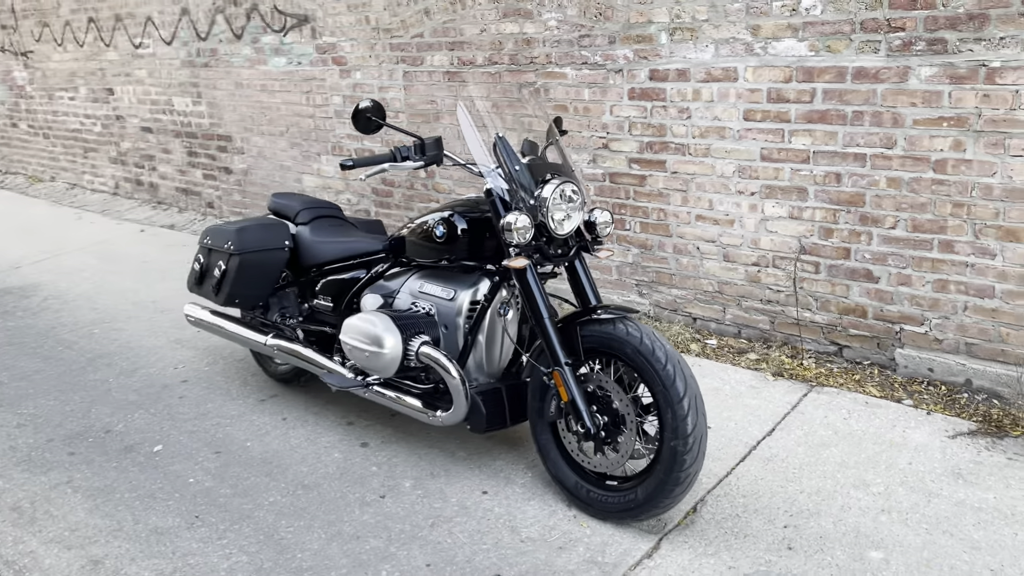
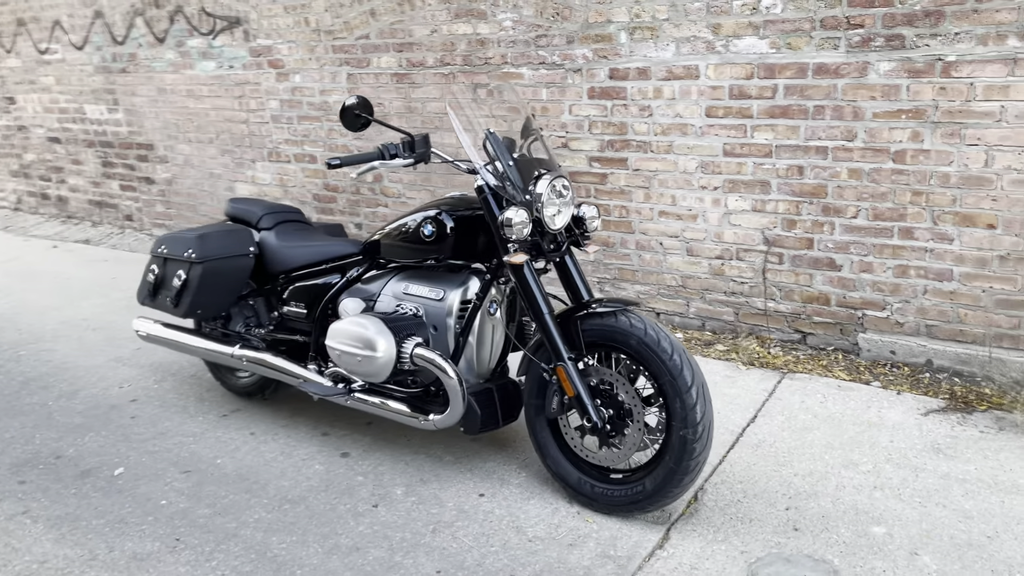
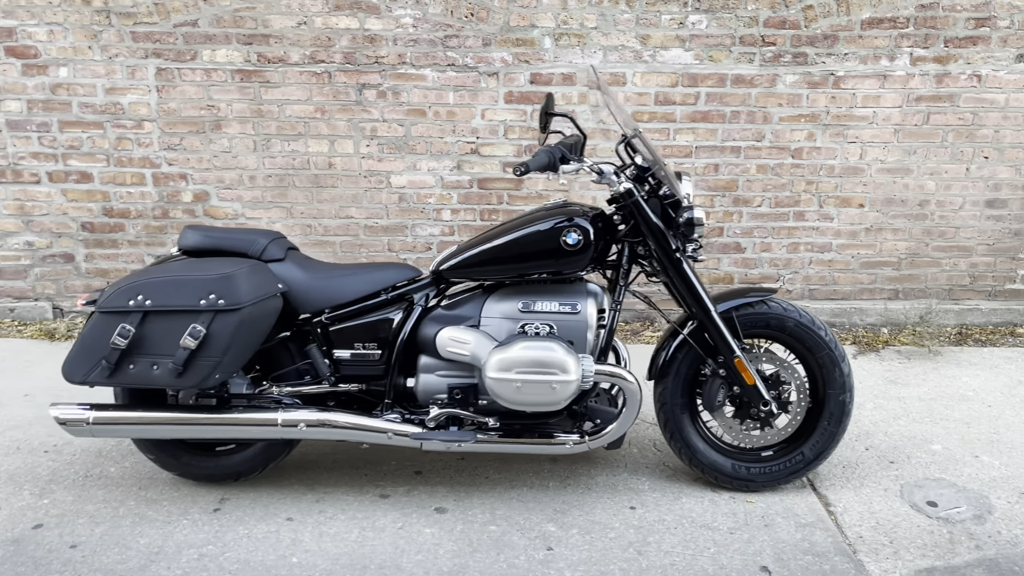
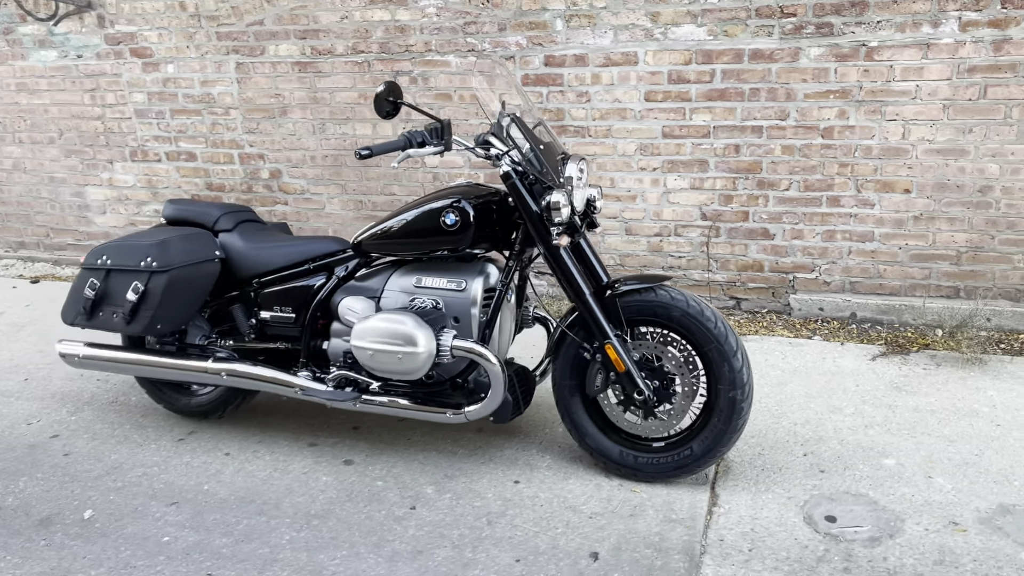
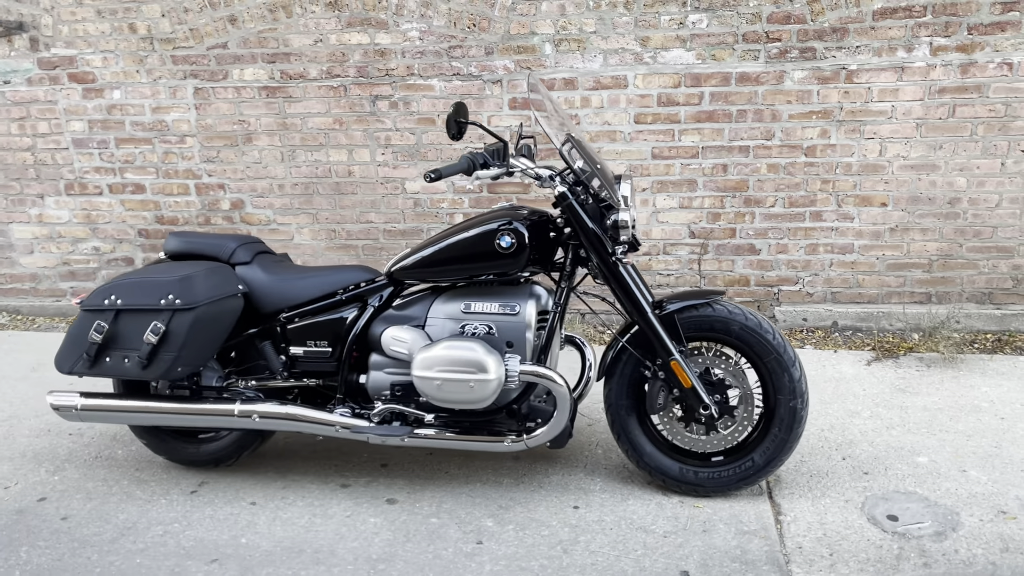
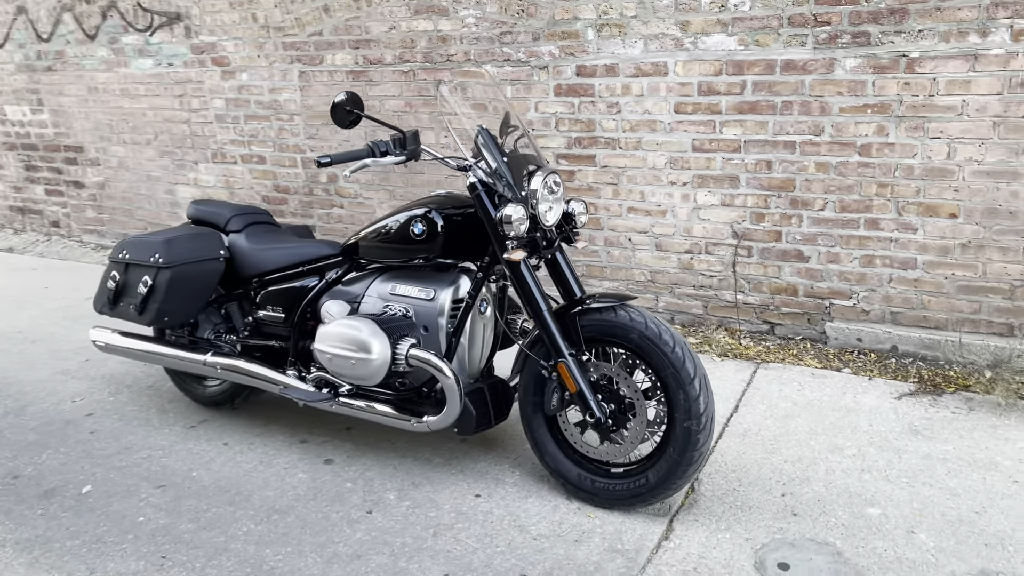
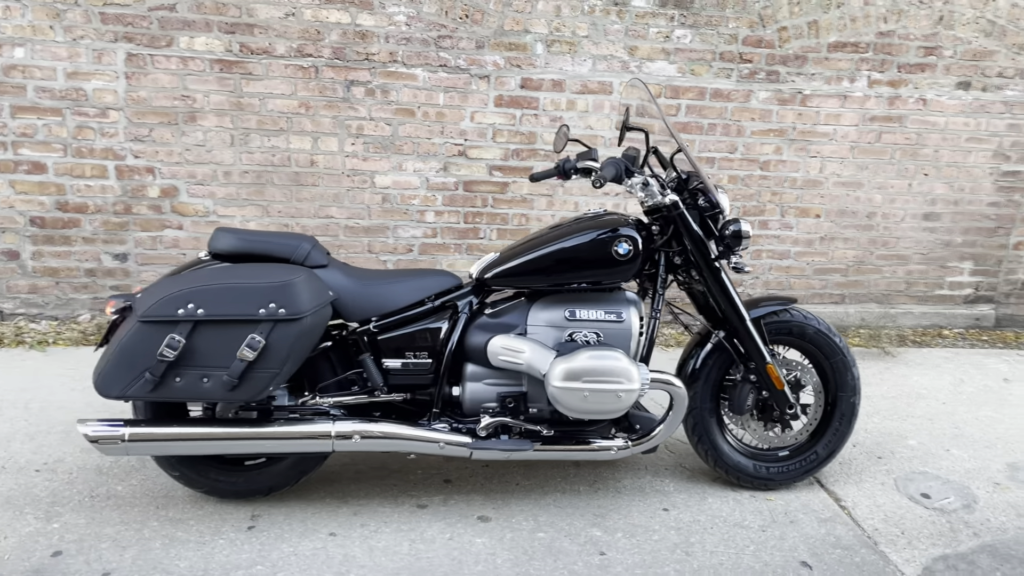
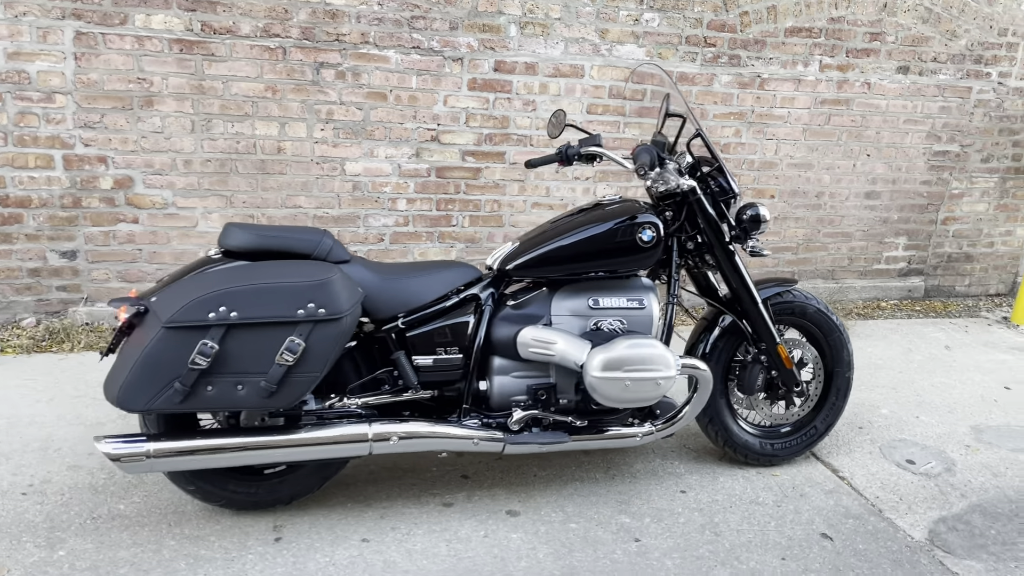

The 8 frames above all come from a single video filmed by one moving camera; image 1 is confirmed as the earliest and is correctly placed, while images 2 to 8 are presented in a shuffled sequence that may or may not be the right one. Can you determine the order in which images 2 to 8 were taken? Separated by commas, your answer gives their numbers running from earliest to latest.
2, 6, 4, 5, 3, 7, 8
